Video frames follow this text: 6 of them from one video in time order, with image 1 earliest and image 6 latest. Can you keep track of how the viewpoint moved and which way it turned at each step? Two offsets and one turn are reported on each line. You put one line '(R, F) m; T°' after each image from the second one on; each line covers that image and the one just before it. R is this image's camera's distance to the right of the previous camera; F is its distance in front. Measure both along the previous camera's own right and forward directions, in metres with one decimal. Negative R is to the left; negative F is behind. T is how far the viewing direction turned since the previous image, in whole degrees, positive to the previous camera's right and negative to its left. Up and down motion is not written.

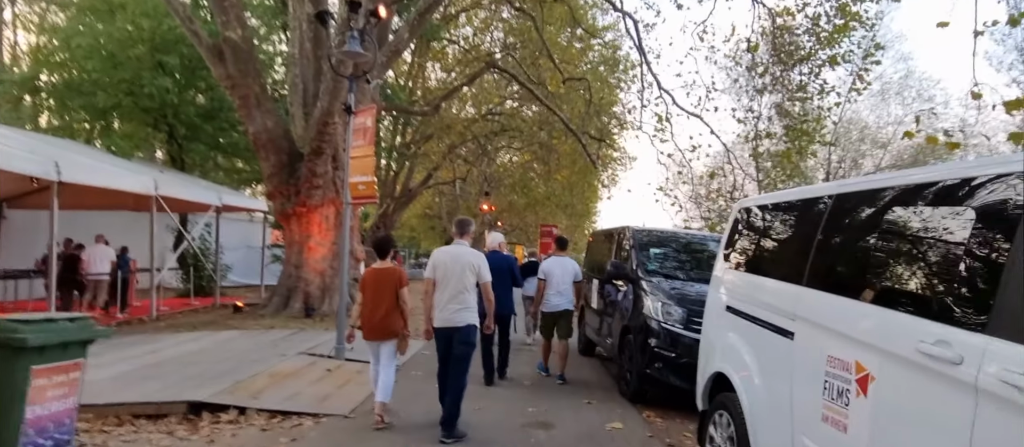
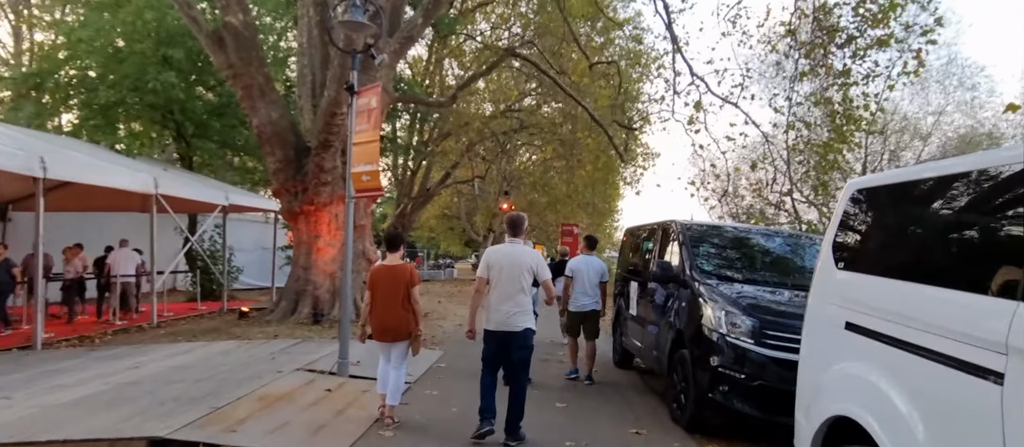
(-0.1, +1.1) m; -2°
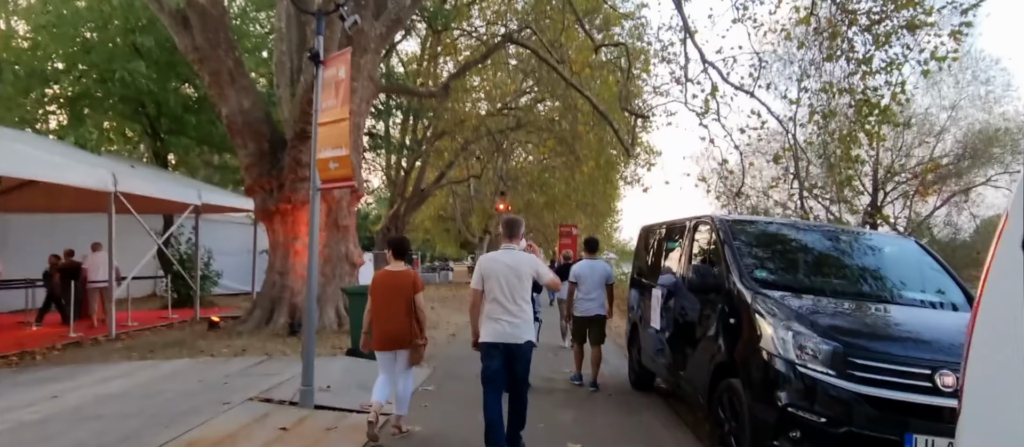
(0.0, +1.3) m; 0°
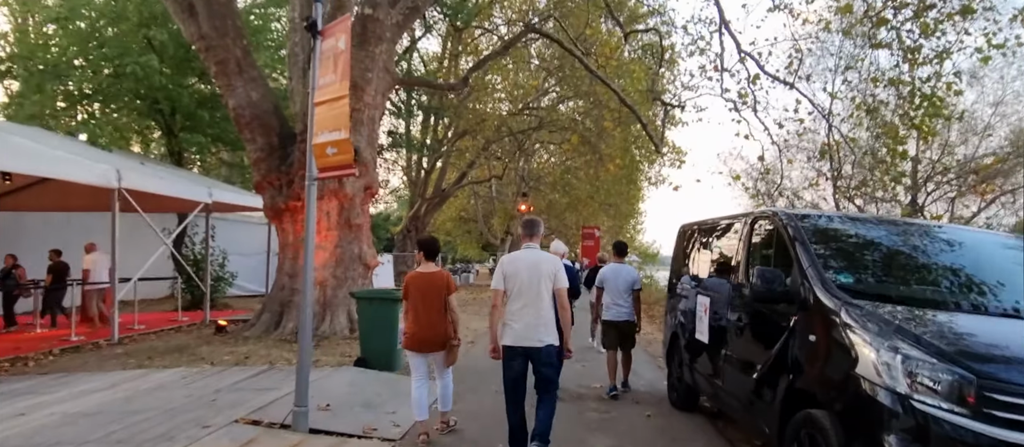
(0.0, +0.8) m; -2°
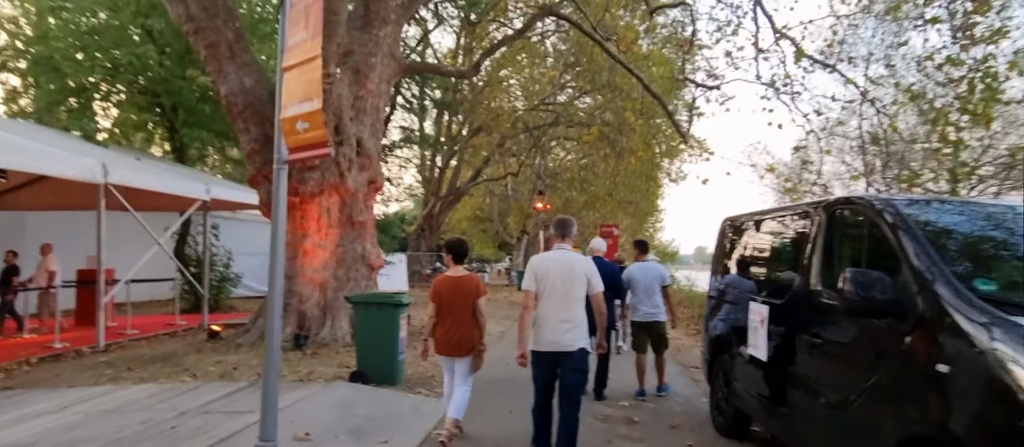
(0.0, +1.0) m; -2°
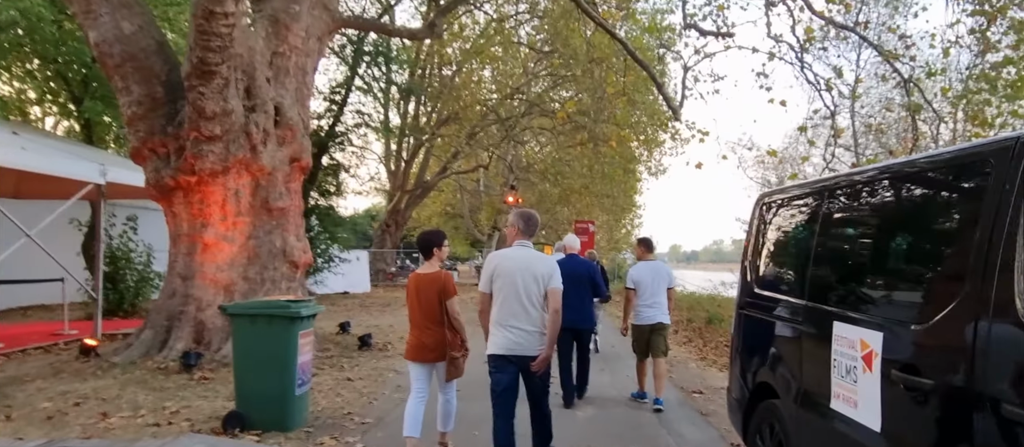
(+0.3, +2.1) m; +2°
